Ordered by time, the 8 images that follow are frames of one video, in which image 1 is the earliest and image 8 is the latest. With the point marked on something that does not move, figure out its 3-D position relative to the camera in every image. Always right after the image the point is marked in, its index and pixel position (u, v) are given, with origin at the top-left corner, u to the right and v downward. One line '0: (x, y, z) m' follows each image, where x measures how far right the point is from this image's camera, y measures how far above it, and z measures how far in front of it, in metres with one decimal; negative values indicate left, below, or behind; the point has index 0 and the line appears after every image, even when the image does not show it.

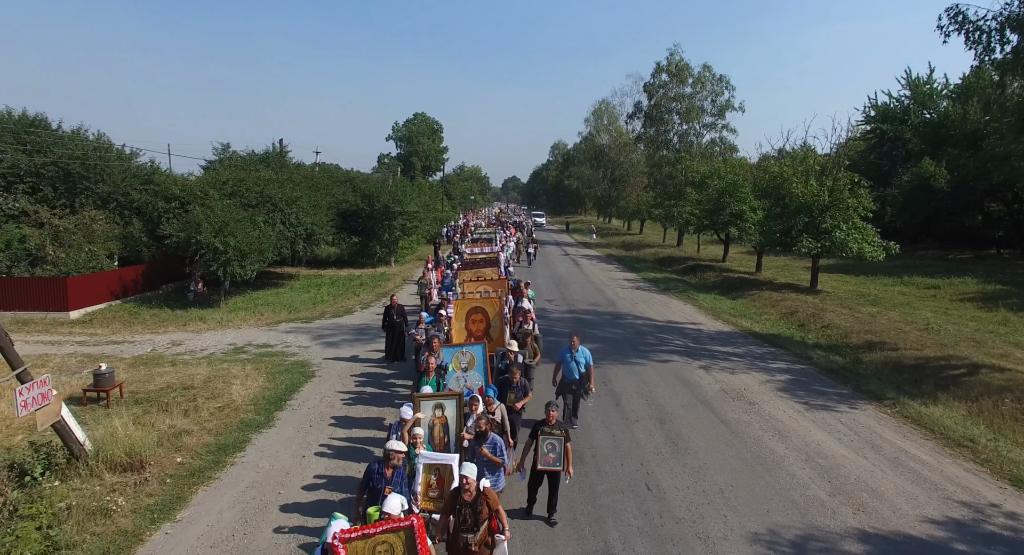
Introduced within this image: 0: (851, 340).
0: (+8.5, -1.6, +18.9) m
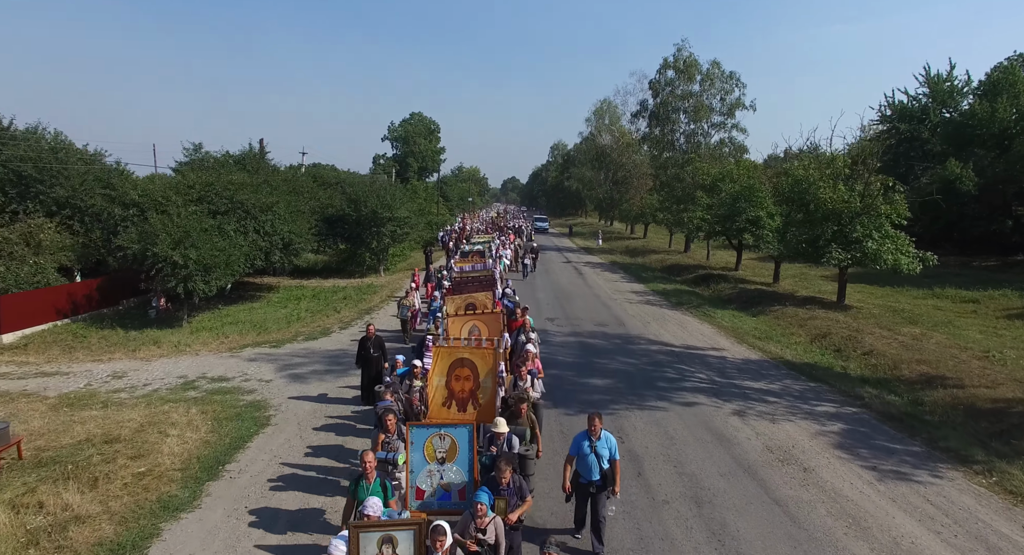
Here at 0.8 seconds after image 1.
0: (+8.4, -2.0, +16.2) m
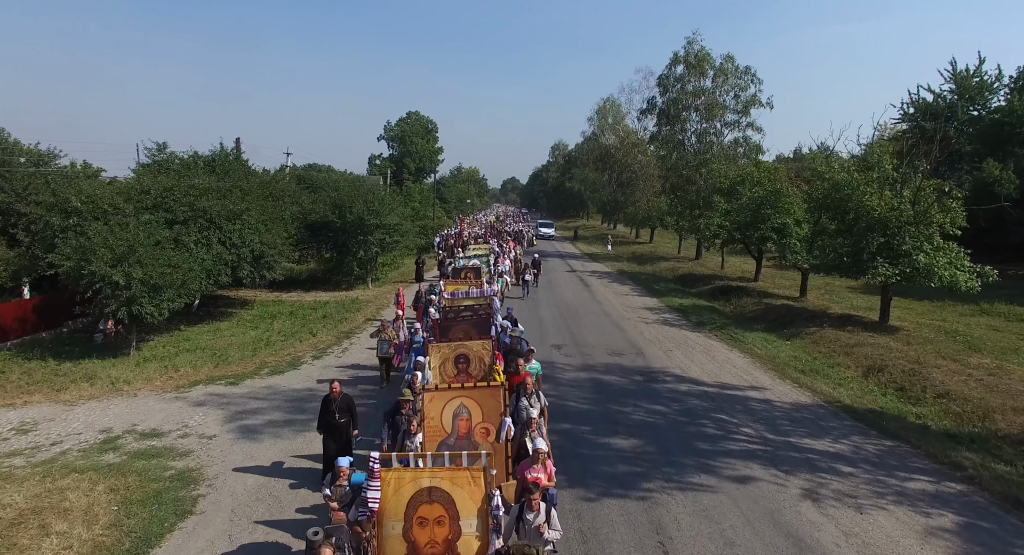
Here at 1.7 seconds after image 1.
0: (+8.4, -2.6, +13.0) m
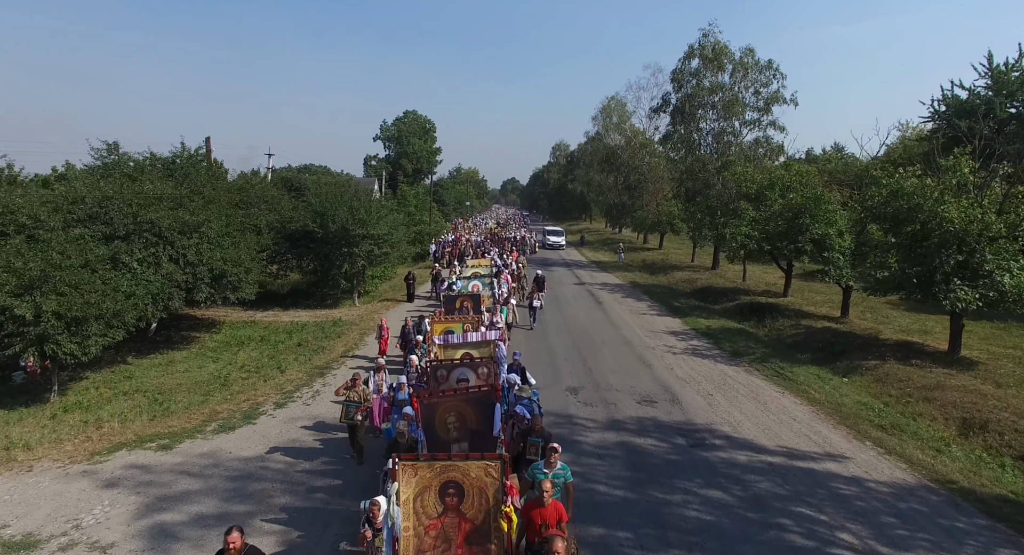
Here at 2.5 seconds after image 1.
0: (+8.5, -3.2, +9.4) m
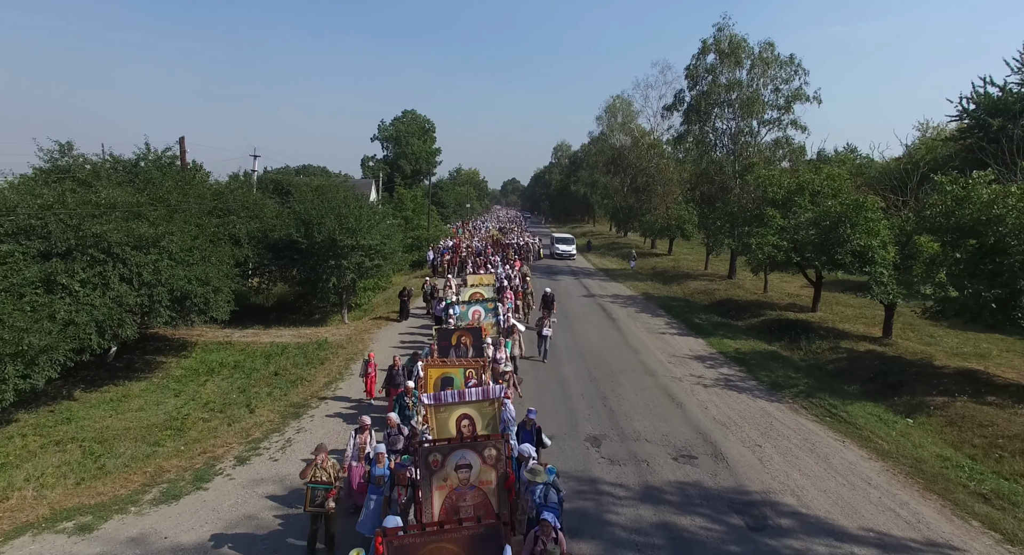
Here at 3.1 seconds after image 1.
0: (+8.7, -3.7, +6.6) m
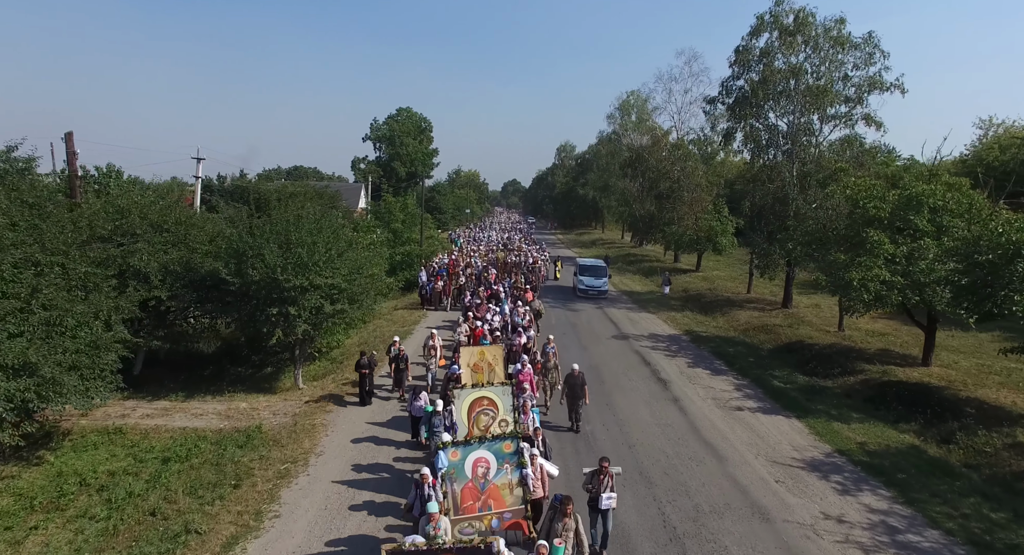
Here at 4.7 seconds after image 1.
0: (+9.1, -5.0, -1.0) m
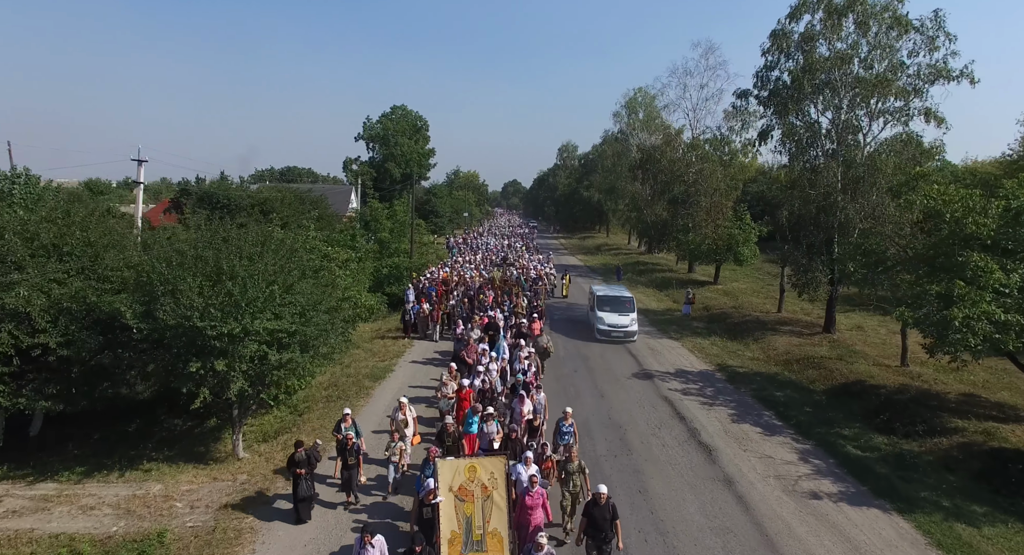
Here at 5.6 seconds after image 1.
0: (+9.1, -5.8, -5.9) m
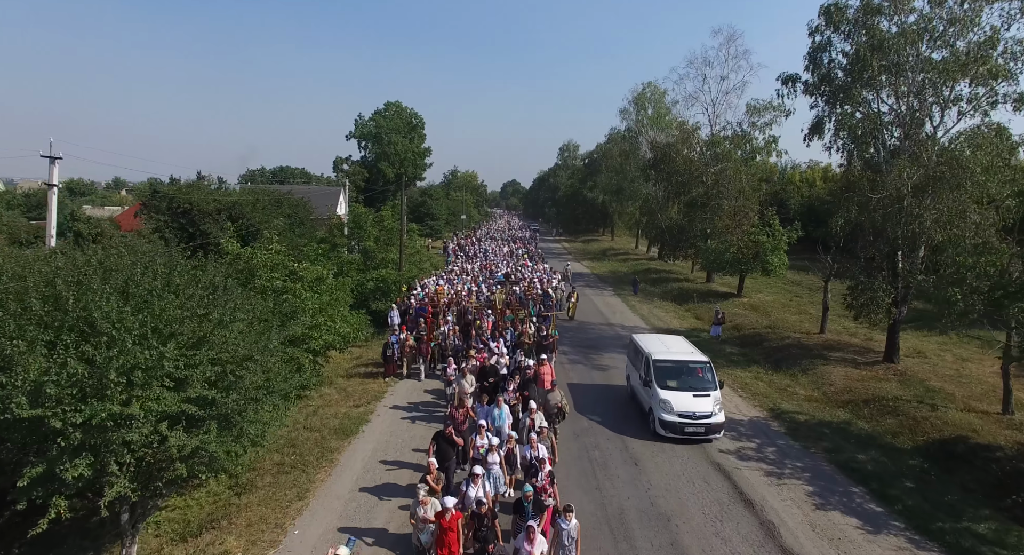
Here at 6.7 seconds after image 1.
0: (+9.3, -6.5, -10.8) m
